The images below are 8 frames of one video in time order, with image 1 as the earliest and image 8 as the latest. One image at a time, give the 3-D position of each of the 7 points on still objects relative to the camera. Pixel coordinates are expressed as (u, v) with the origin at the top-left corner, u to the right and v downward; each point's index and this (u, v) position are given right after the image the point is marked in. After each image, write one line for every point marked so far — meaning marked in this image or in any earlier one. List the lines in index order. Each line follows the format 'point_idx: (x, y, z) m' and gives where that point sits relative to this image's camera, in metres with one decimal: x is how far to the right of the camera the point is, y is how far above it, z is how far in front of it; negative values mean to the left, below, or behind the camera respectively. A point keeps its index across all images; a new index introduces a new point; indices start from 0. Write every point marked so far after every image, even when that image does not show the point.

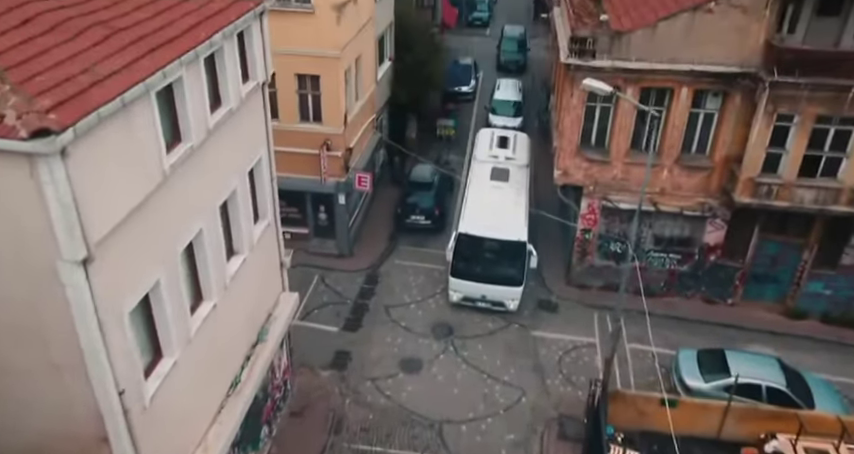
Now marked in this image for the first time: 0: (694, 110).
0: (+6.3, +2.8, +16.6) m
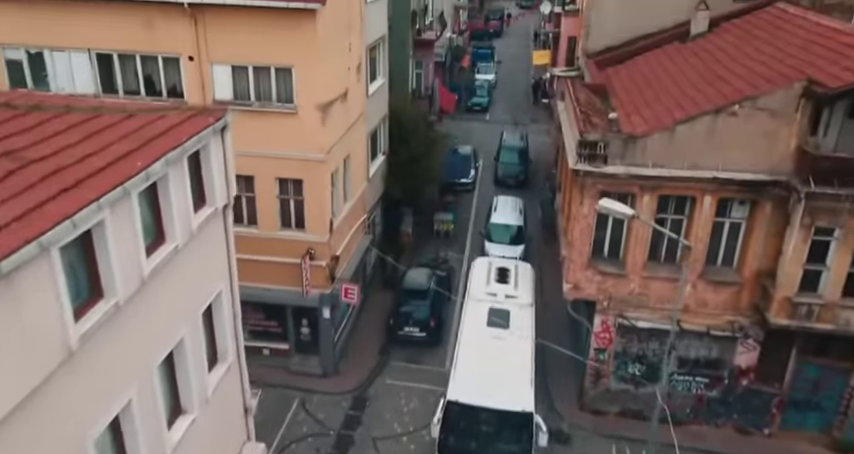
0: (+6.1, +0.2, +14.8) m
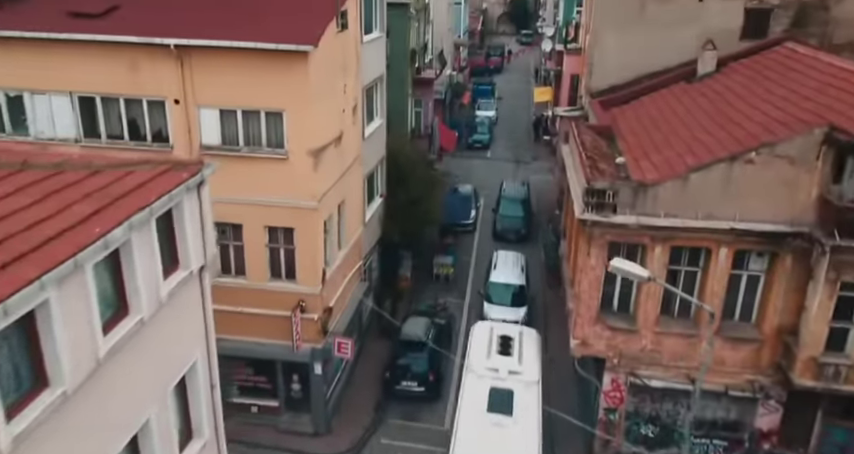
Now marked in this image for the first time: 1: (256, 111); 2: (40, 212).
0: (+6.1, -0.9, +13.9) m
1: (-3.6, +2.5, +14.8) m
2: (-3.8, +0.1, +6.9) m
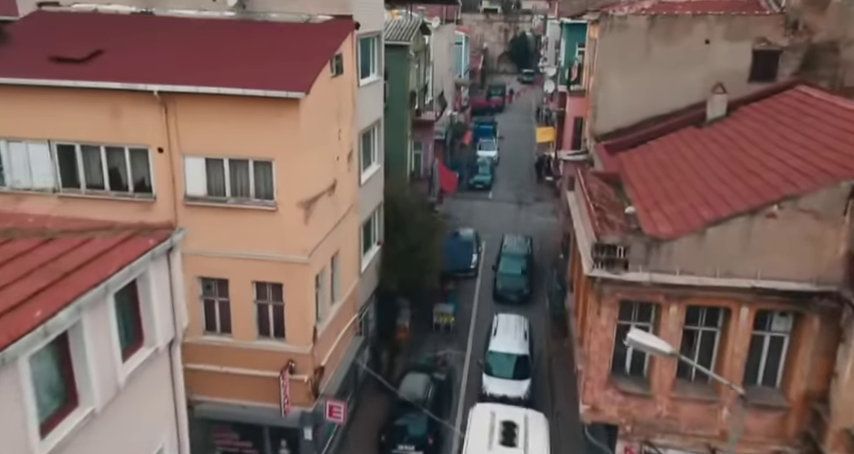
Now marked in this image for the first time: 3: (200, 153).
0: (+6.1, -1.9, +12.9) m
1: (-3.7, +1.3, +14.0) m
2: (-3.9, -0.6, +6.0) m
3: (-4.5, +1.5, +14.0) m
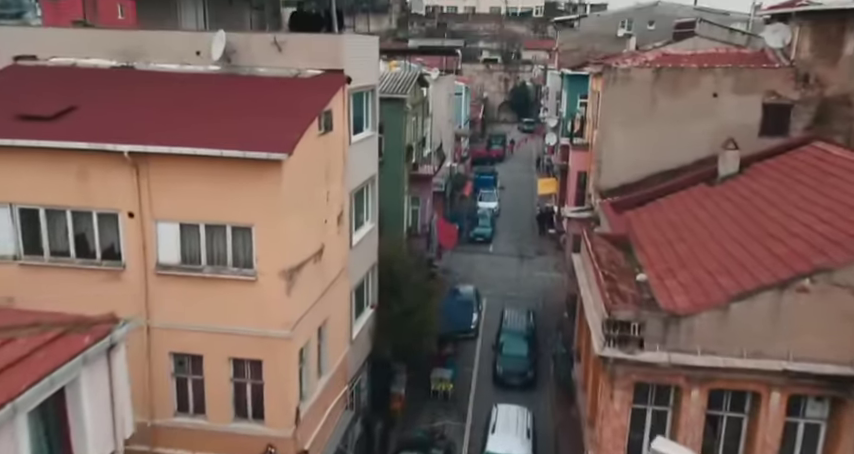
0: (+5.9, -3.2, +11.5) m
1: (-3.8, 0.0, +12.9) m
2: (-4.0, -1.3, +4.7) m
3: (-4.7, +0.2, +12.9) m
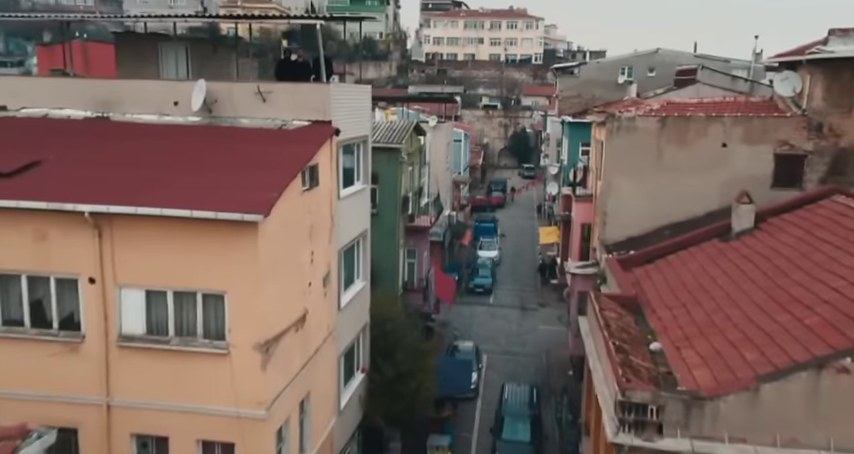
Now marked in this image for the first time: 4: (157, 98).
0: (+5.8, -4.2, +10.1) m
1: (-3.9, -1.1, +11.6) m
2: (-4.2, -1.9, +3.4) m
3: (-4.8, -0.9, +11.7) m
4: (-6.1, +2.9, +15.8) m
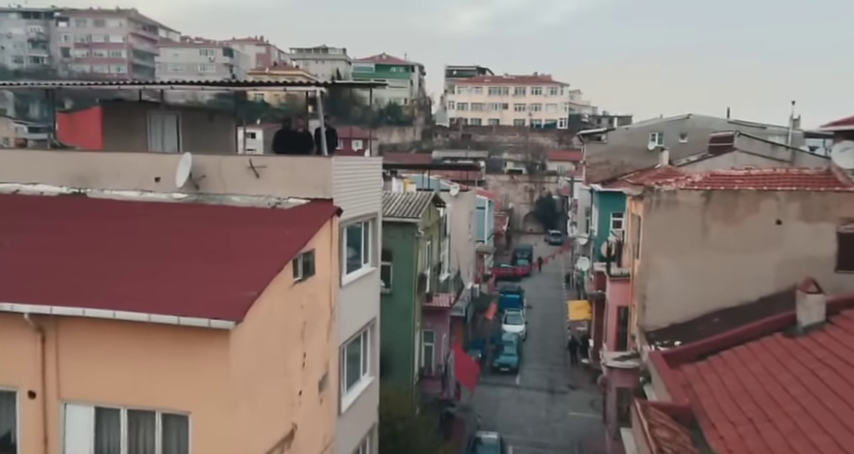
0: (+5.9, -5.5, +7.3) m
1: (-3.8, -2.5, +9.5) m
2: (-4.3, -2.6, +1.3) m
3: (-4.7, -2.4, +9.6) m
4: (-5.8, +1.1, +14.1) m
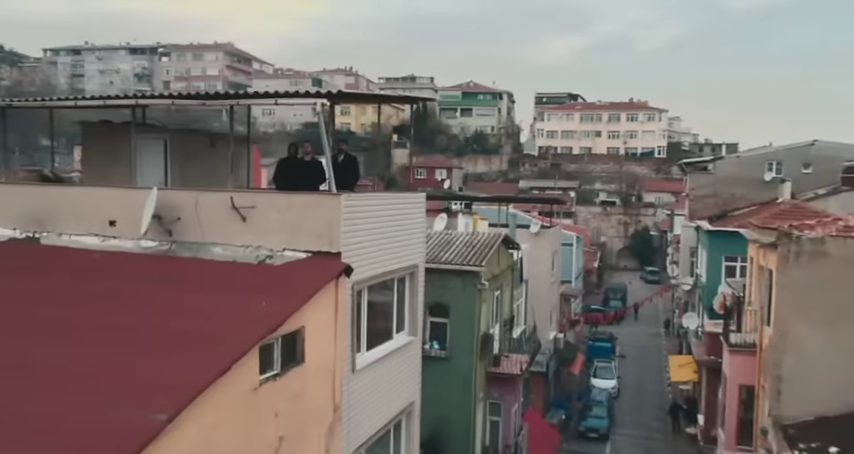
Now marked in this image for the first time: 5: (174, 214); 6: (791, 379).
0: (+5.5, -6.2, +2.4) m
1: (-3.7, -3.2, +6.0) m
2: (-5.3, -3.0, -2.1) m
3: (-4.6, -3.1, +6.2) m
4: (-5.0, +0.2, +10.9) m
5: (-3.8, +0.2, +10.4) m
6: (+7.4, -3.1, +14.2) m
